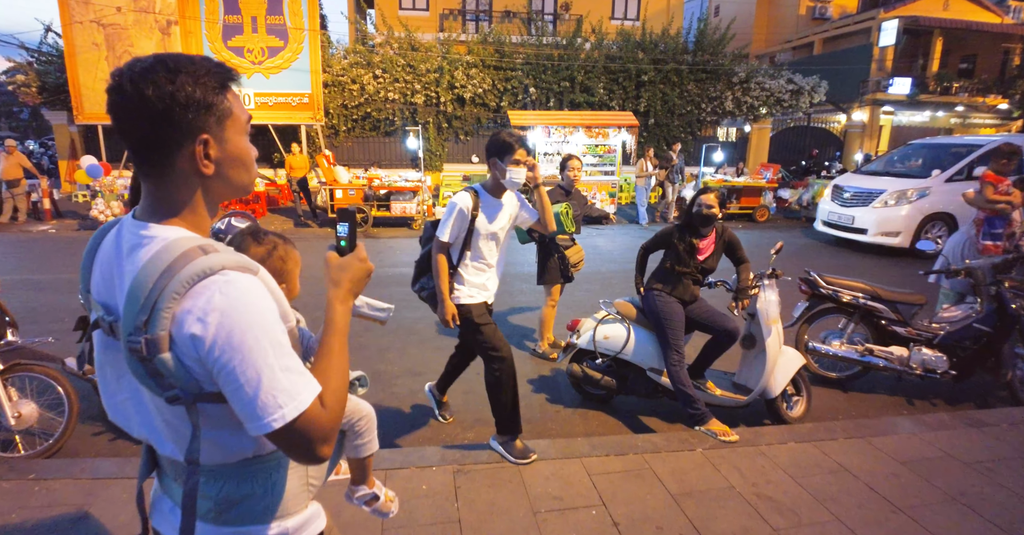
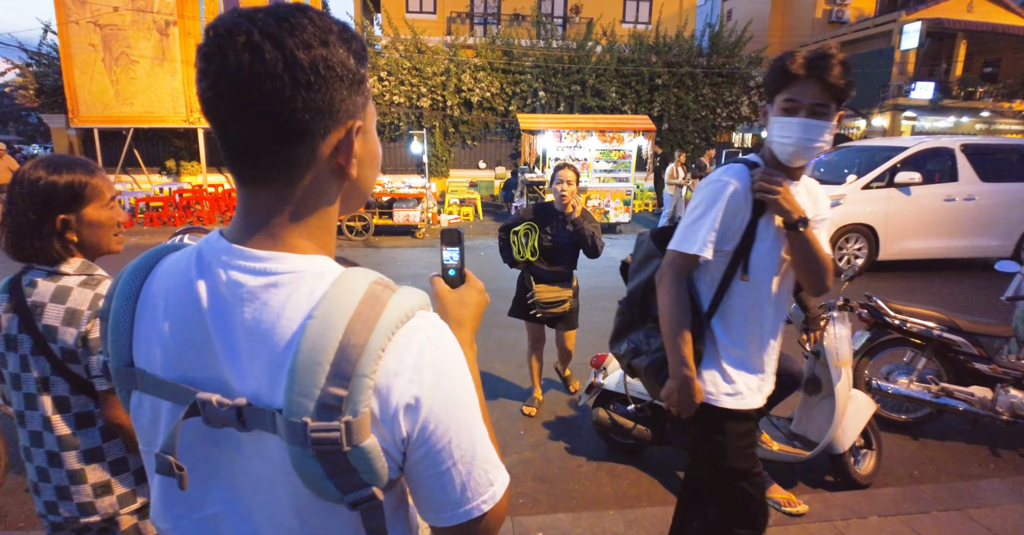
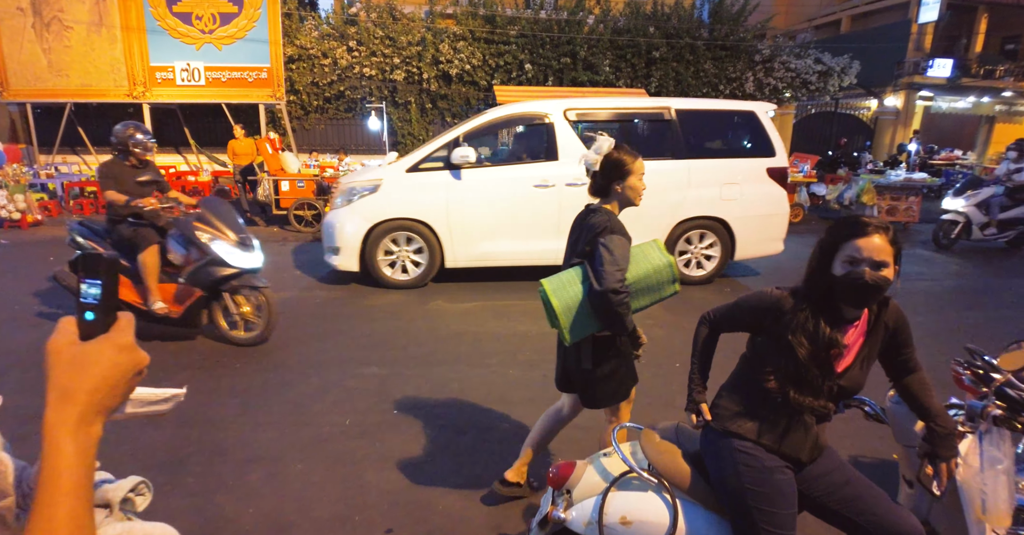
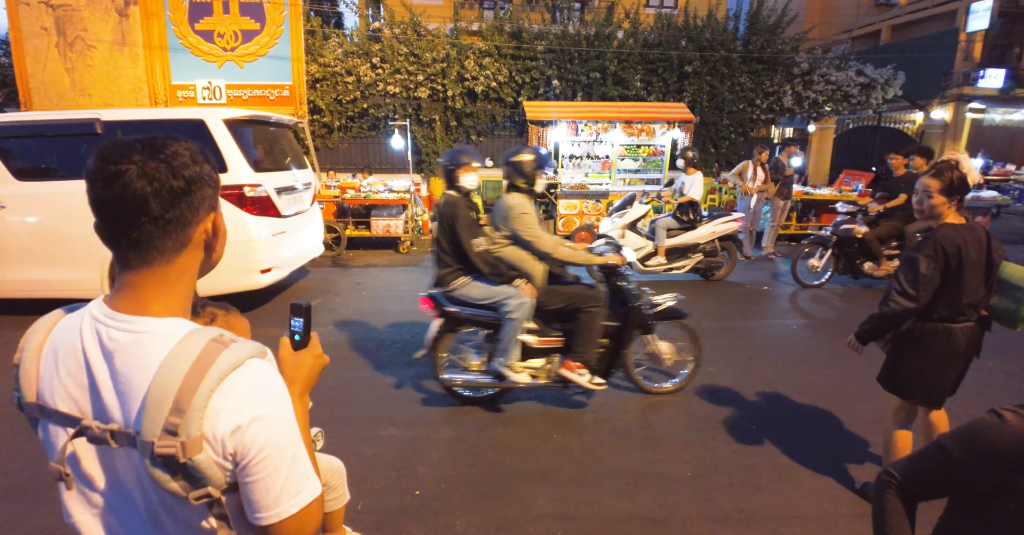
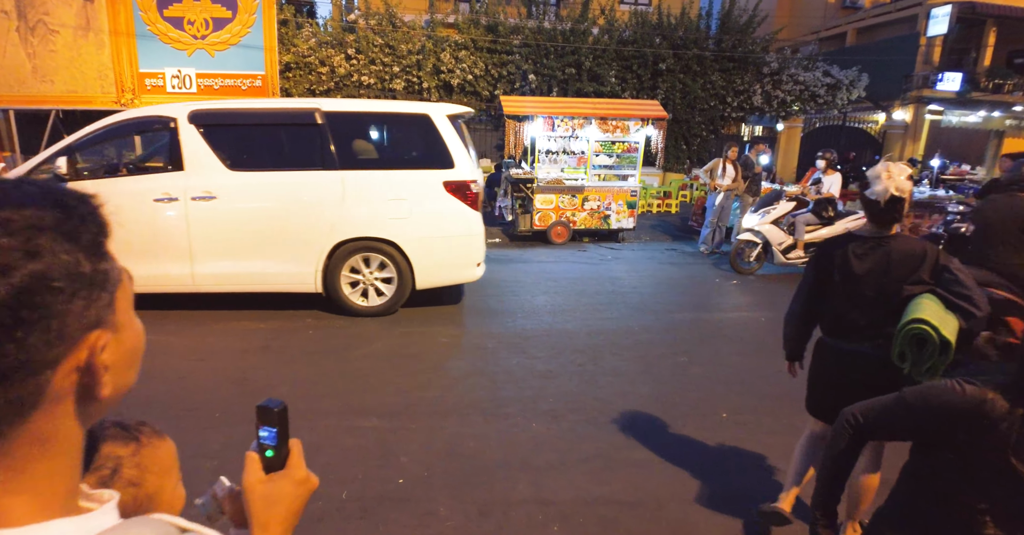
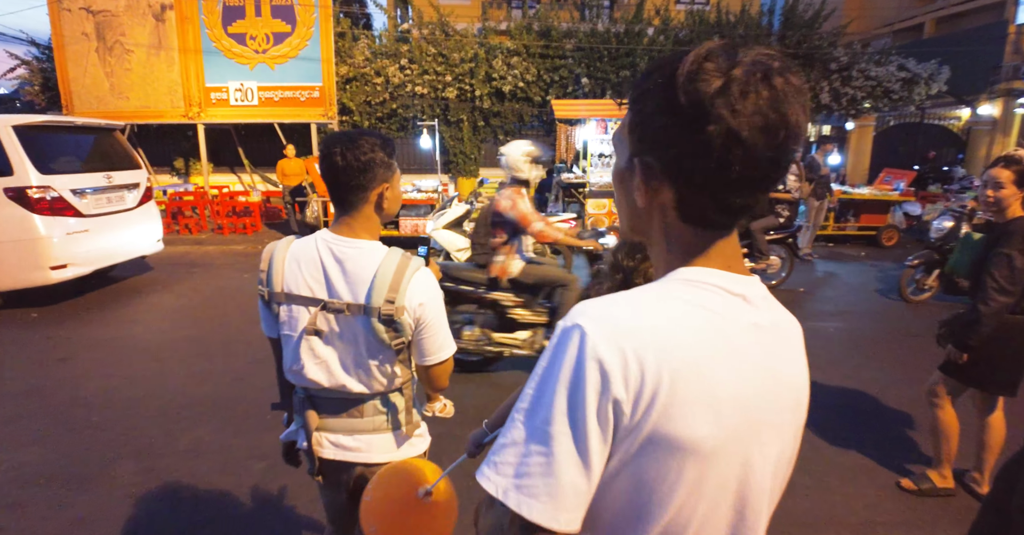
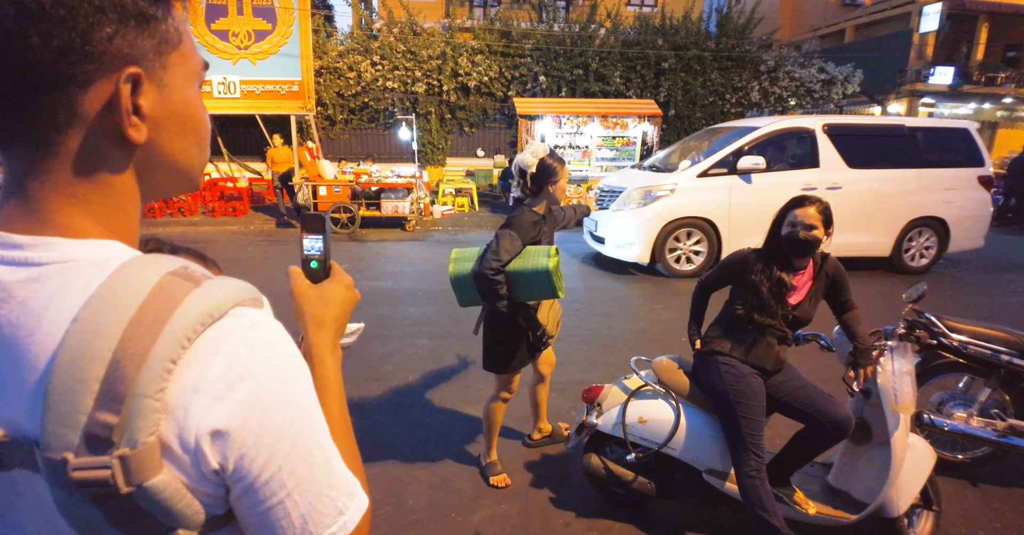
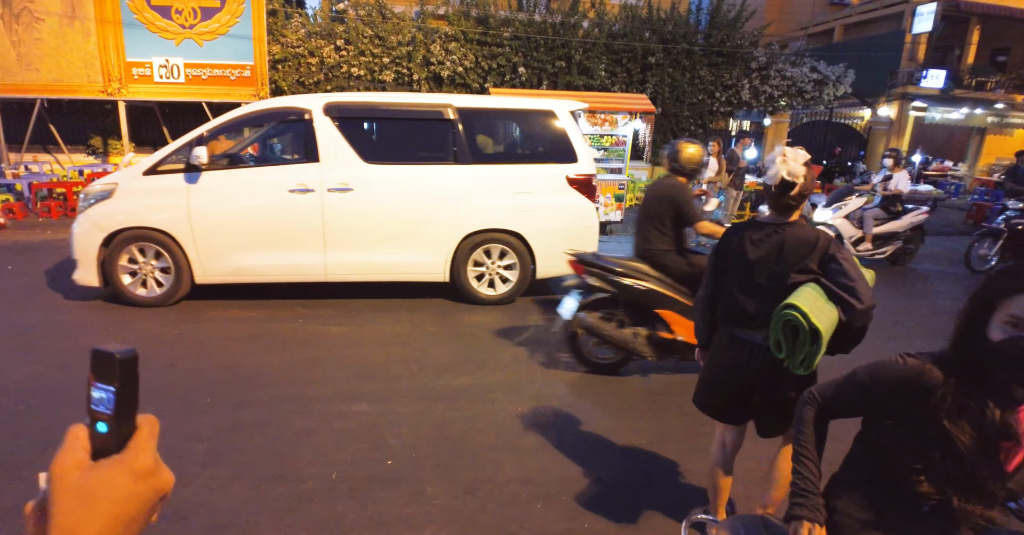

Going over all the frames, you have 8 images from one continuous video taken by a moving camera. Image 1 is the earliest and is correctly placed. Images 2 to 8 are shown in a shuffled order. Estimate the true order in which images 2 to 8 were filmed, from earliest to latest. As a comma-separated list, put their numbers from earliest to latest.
2, 7, 3, 8, 5, 4, 6
